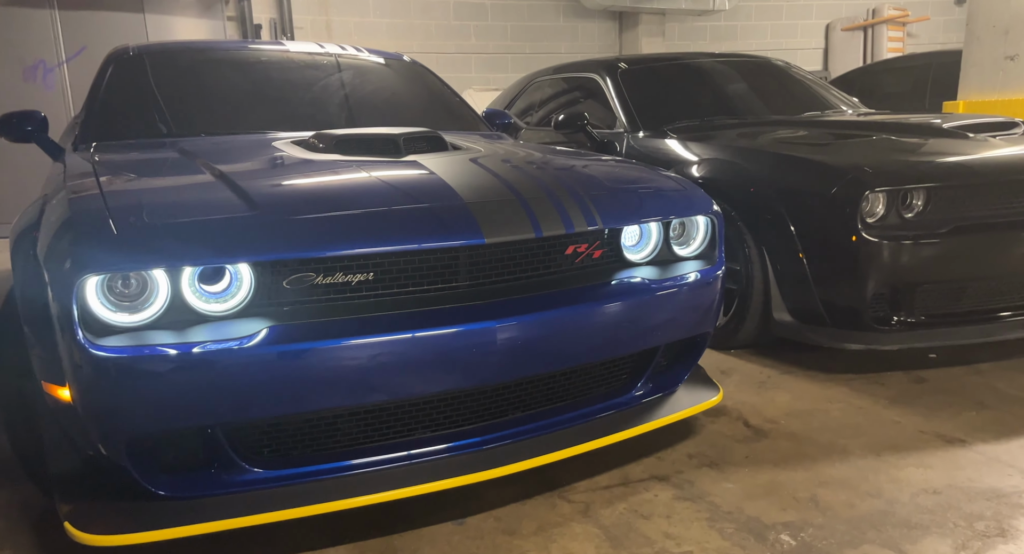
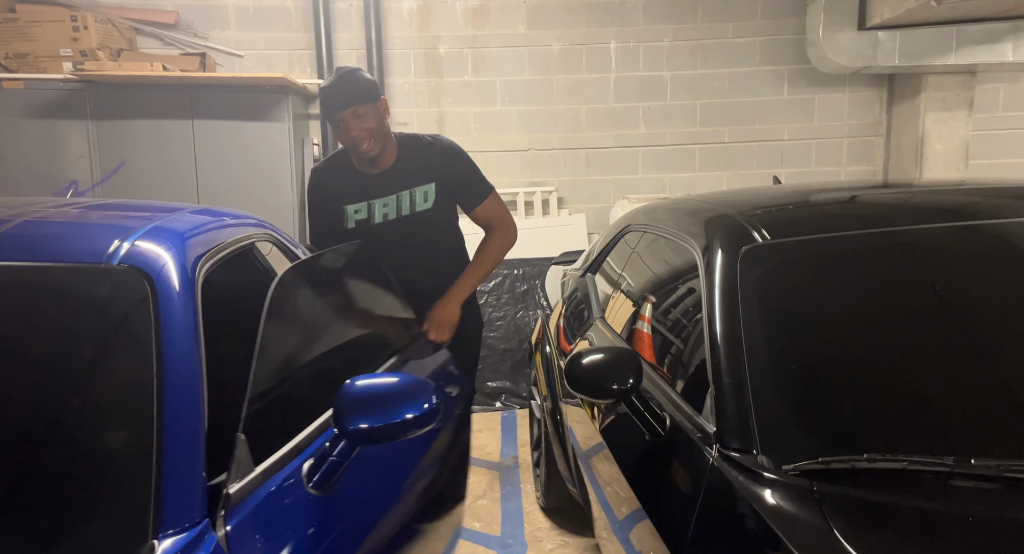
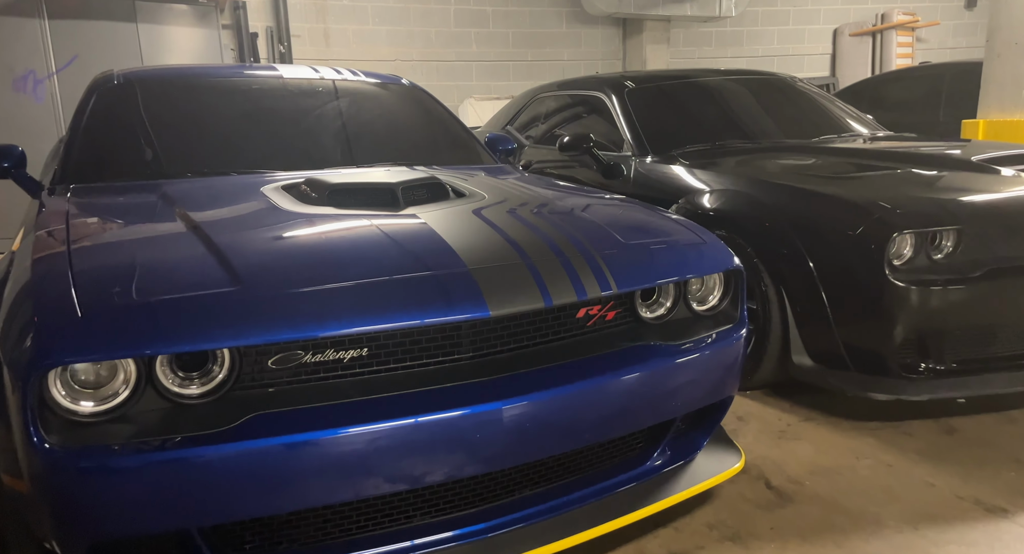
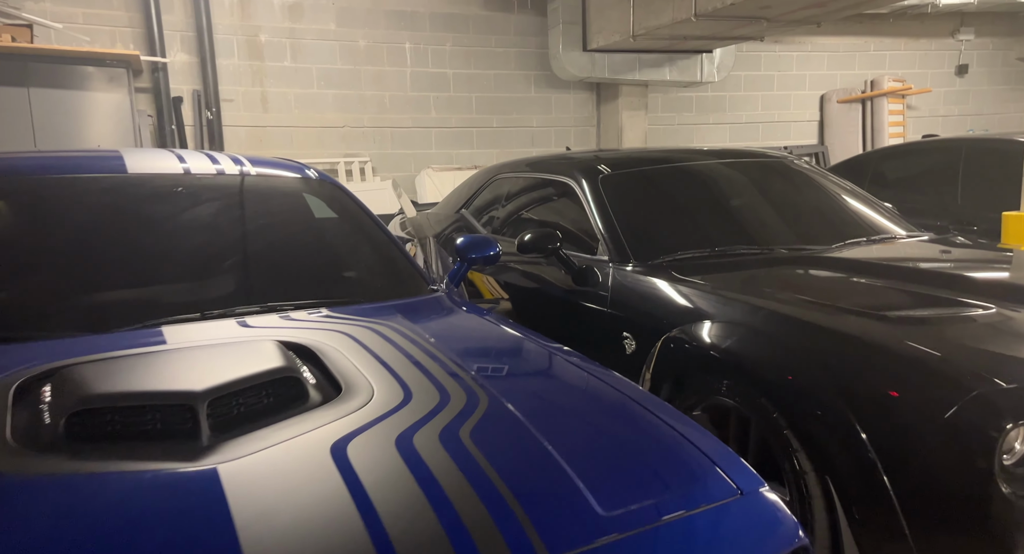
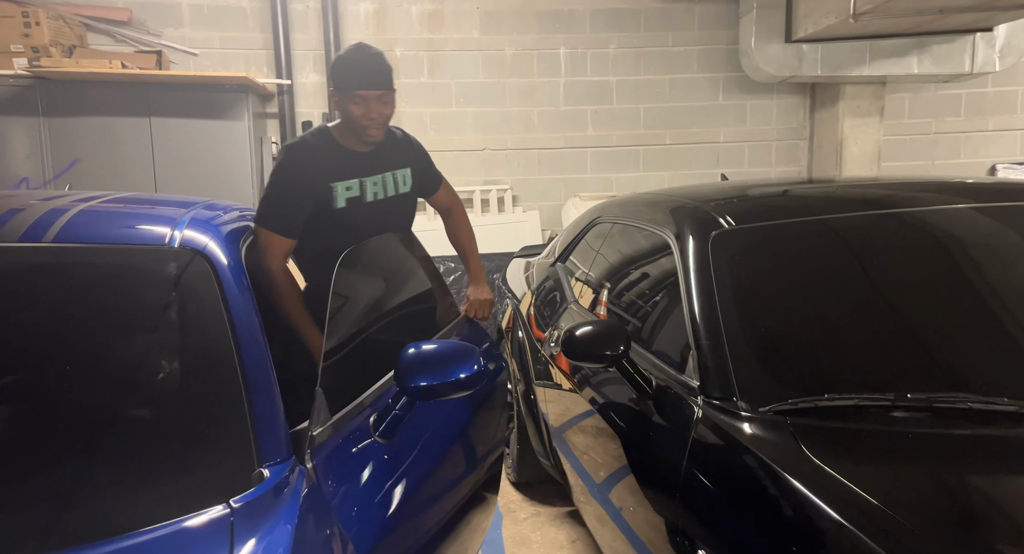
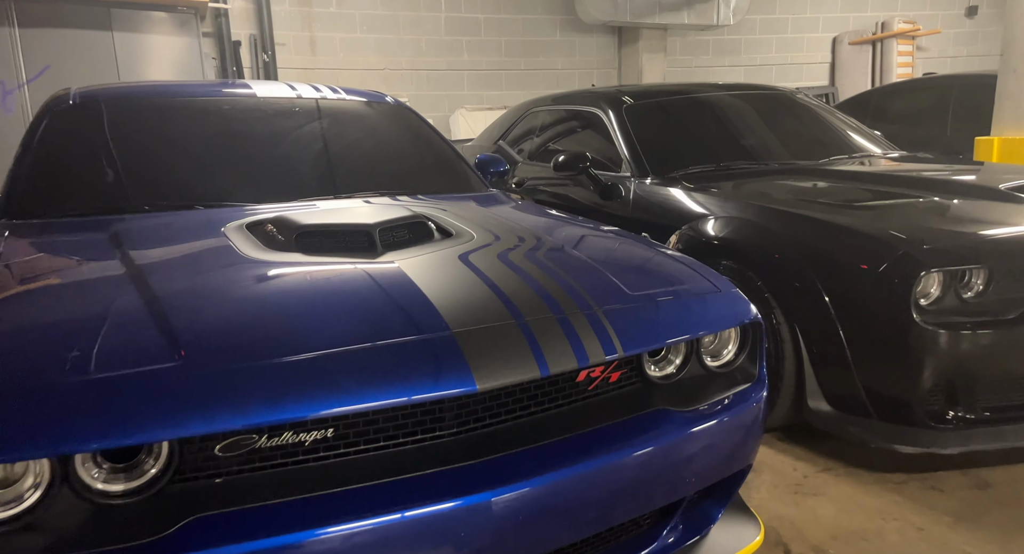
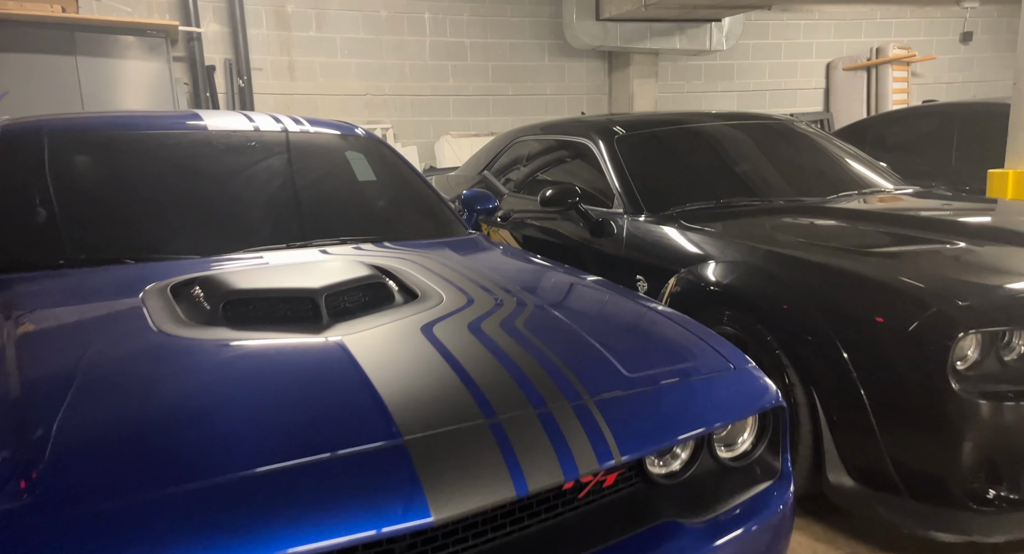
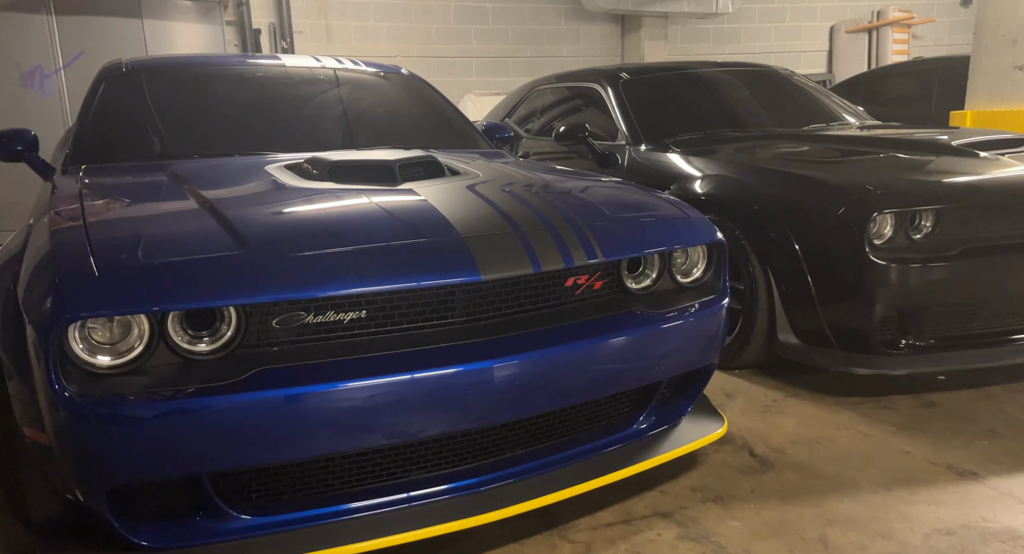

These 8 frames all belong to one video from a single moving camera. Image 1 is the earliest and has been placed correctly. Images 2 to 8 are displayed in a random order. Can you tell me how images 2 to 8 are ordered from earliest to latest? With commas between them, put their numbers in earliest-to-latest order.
8, 3, 6, 7, 4, 5, 2
